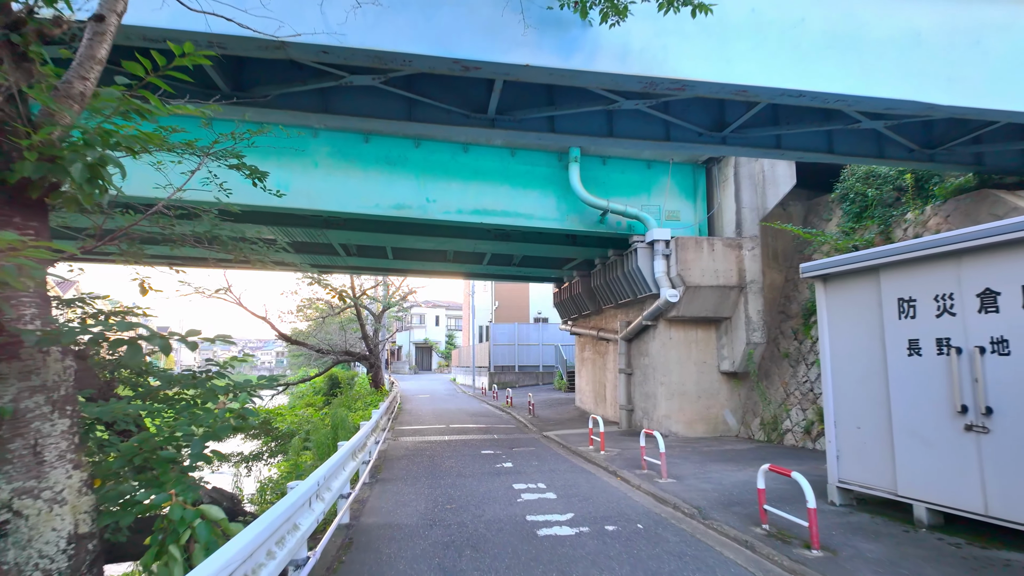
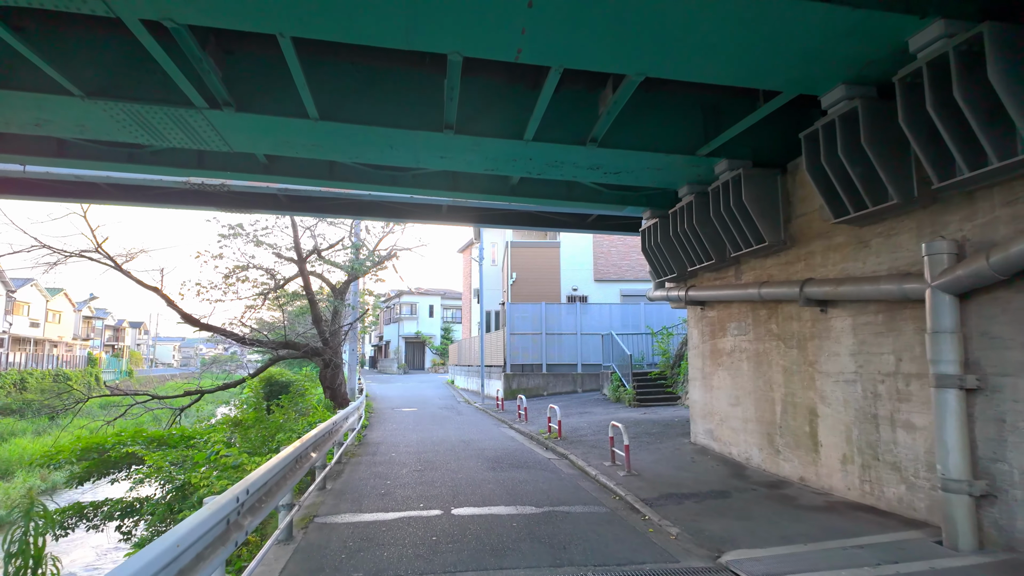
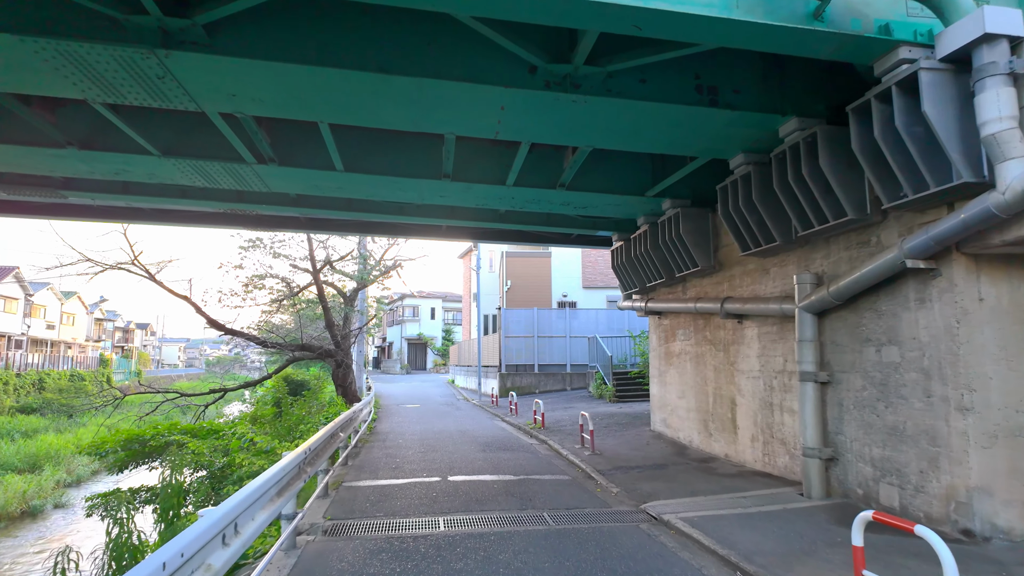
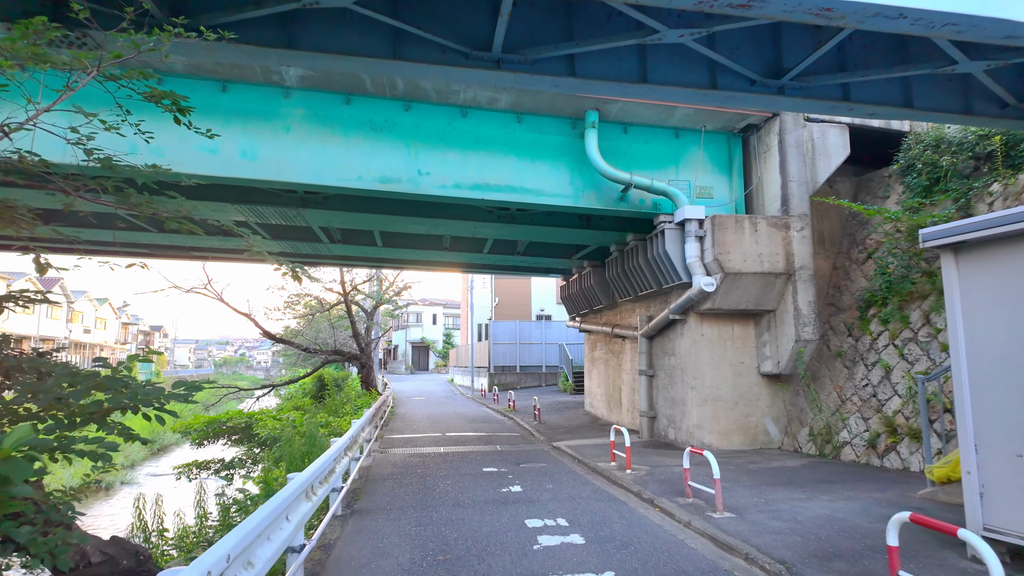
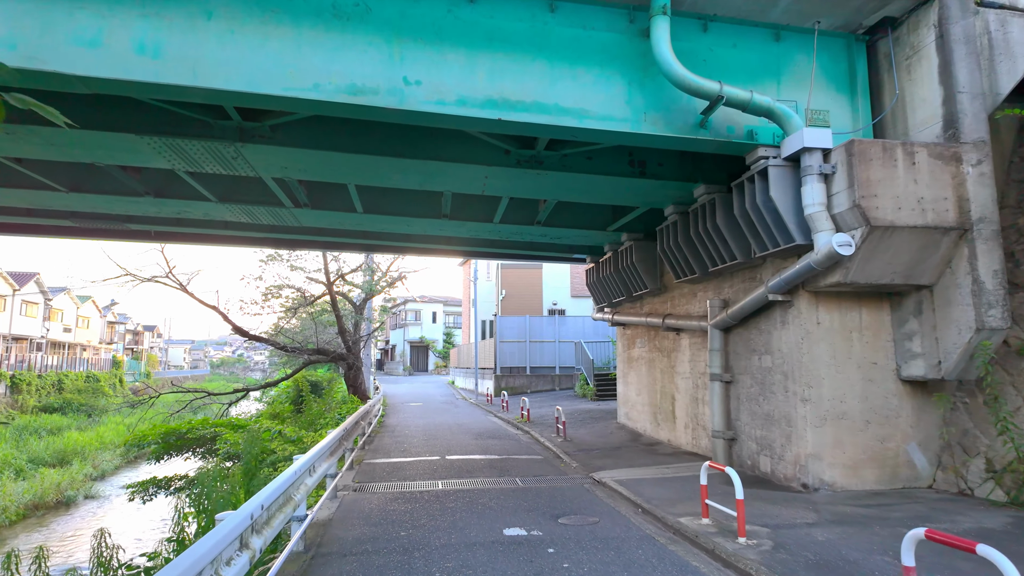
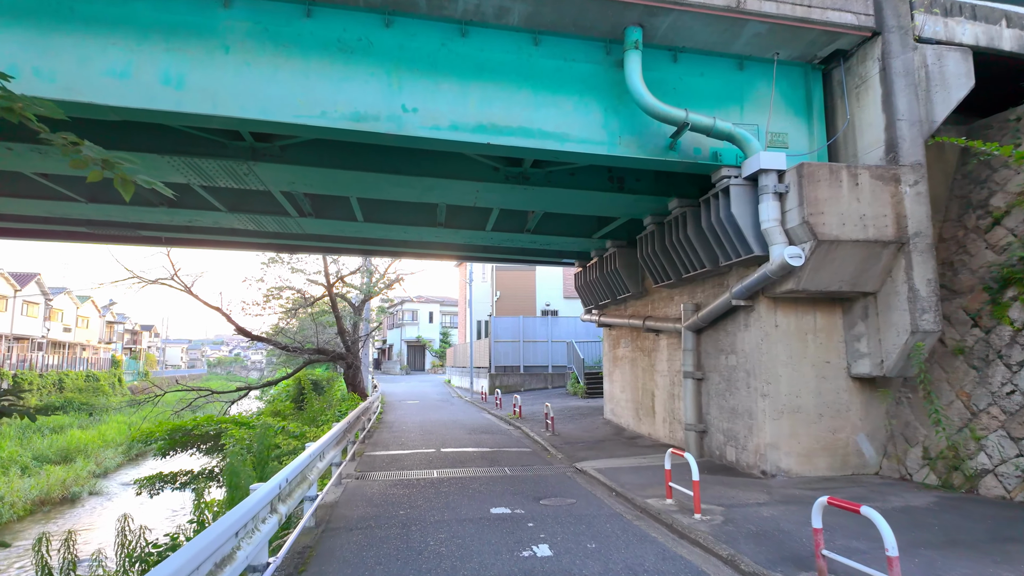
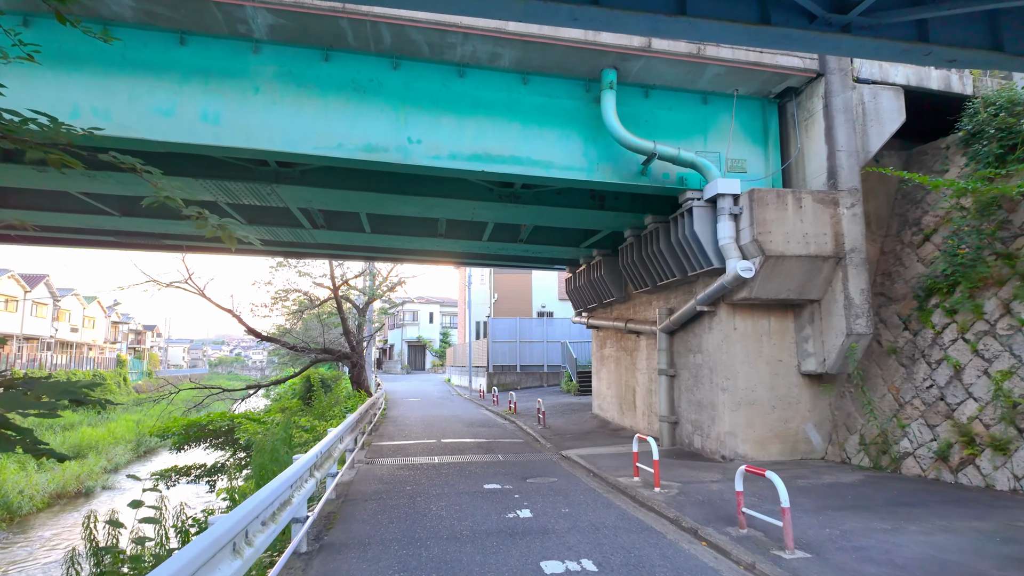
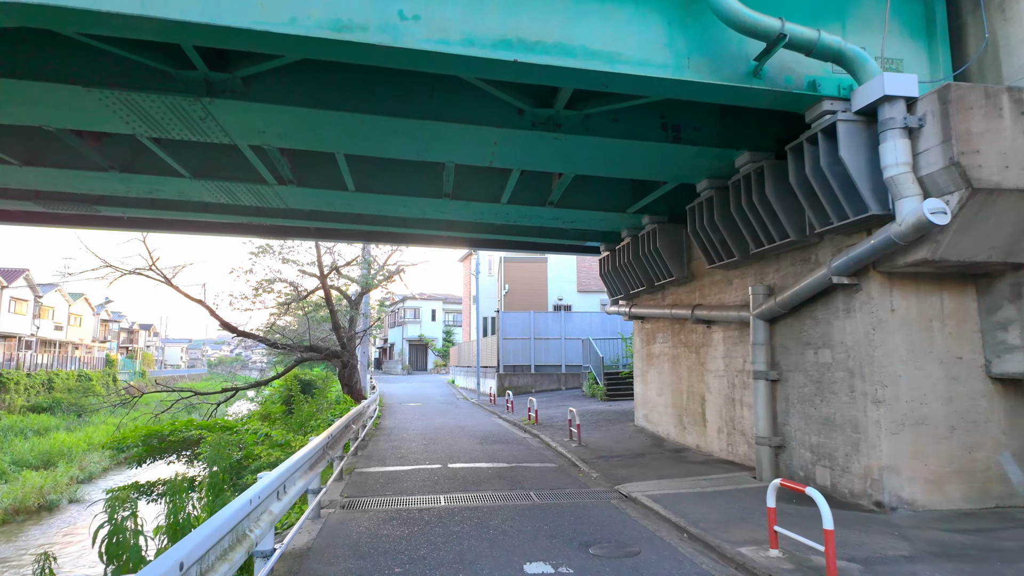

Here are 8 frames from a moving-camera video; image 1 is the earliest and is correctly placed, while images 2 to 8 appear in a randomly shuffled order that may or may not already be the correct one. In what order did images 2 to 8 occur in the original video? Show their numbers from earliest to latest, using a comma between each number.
4, 7, 6, 5, 8, 3, 2
